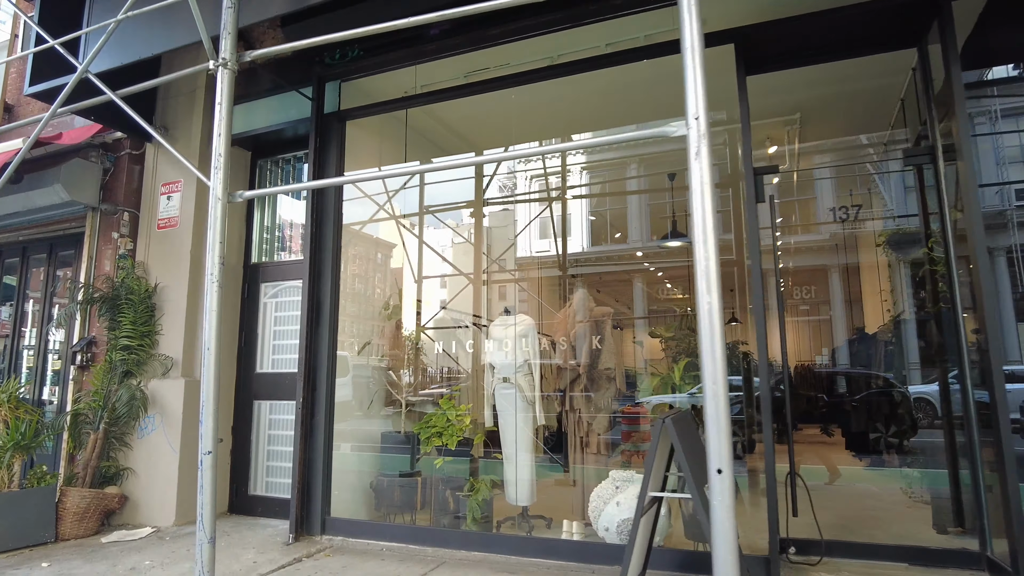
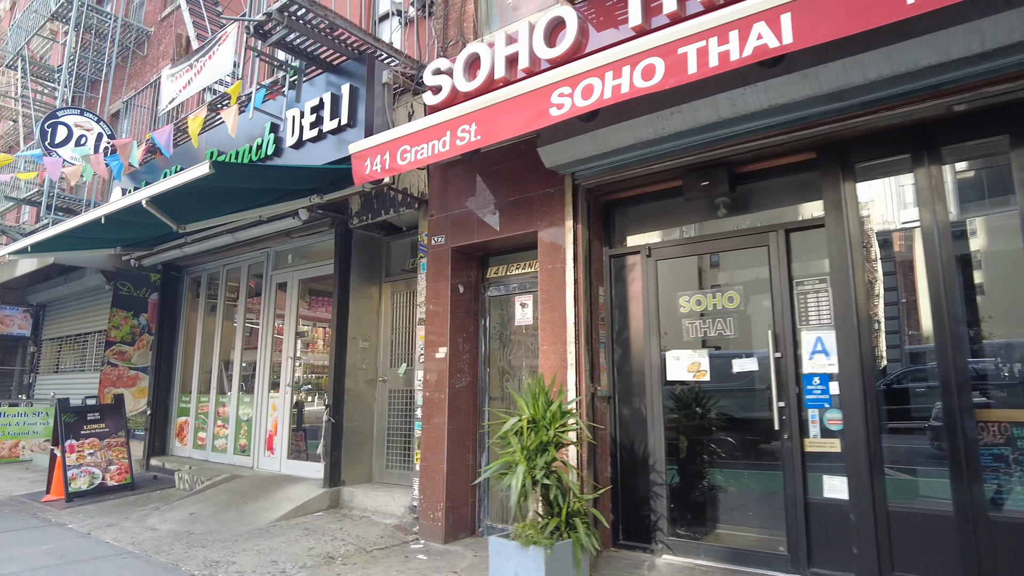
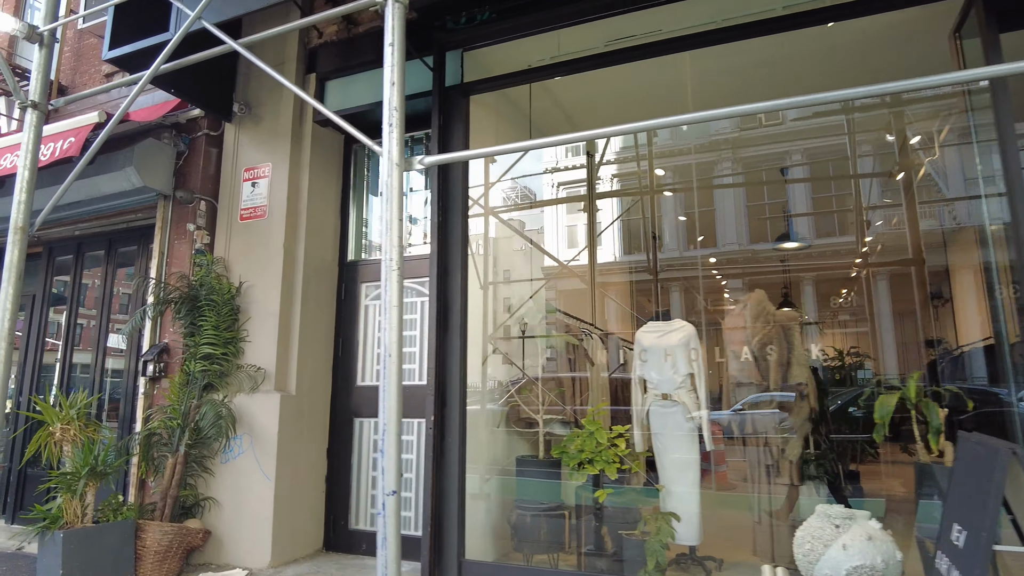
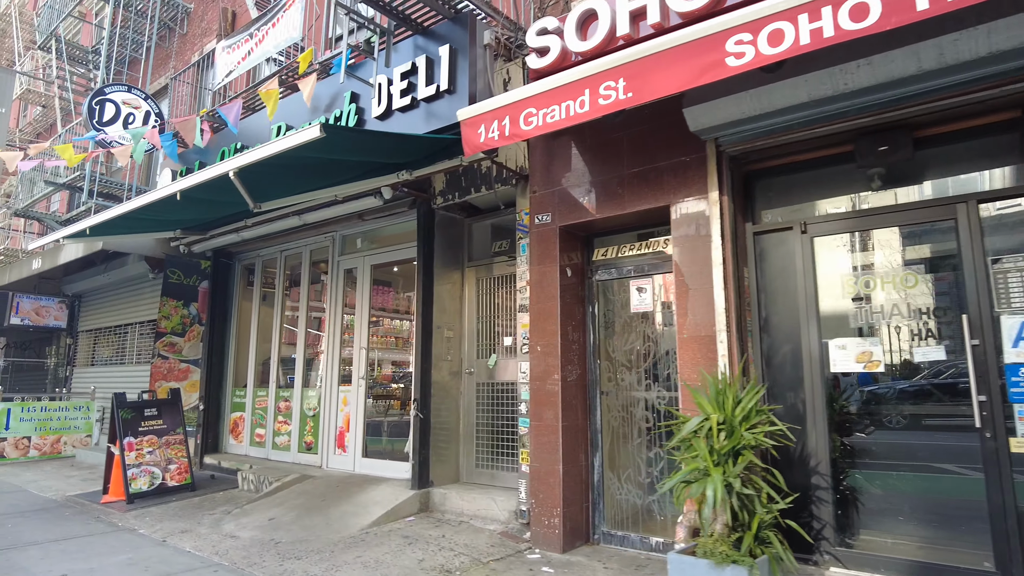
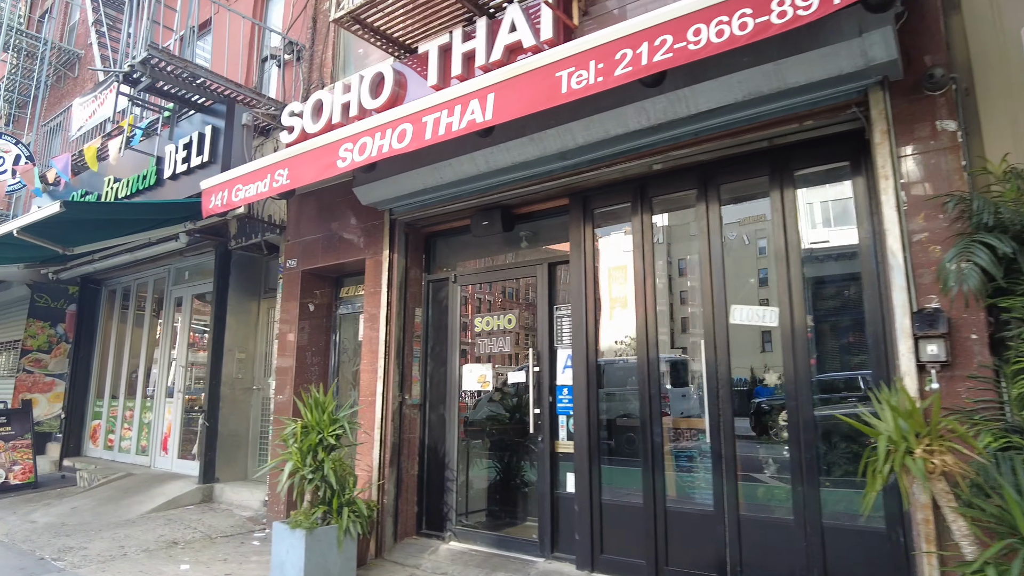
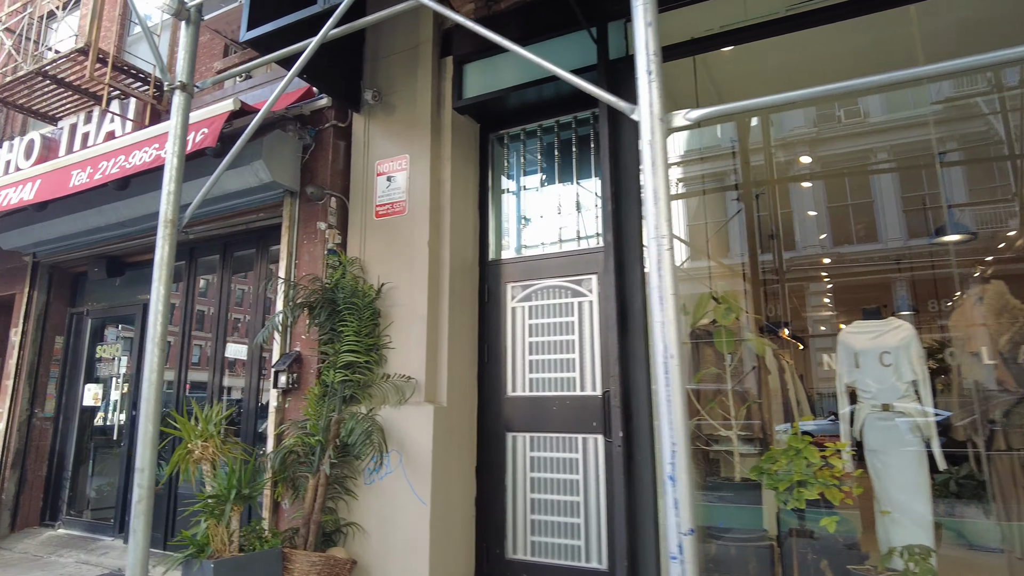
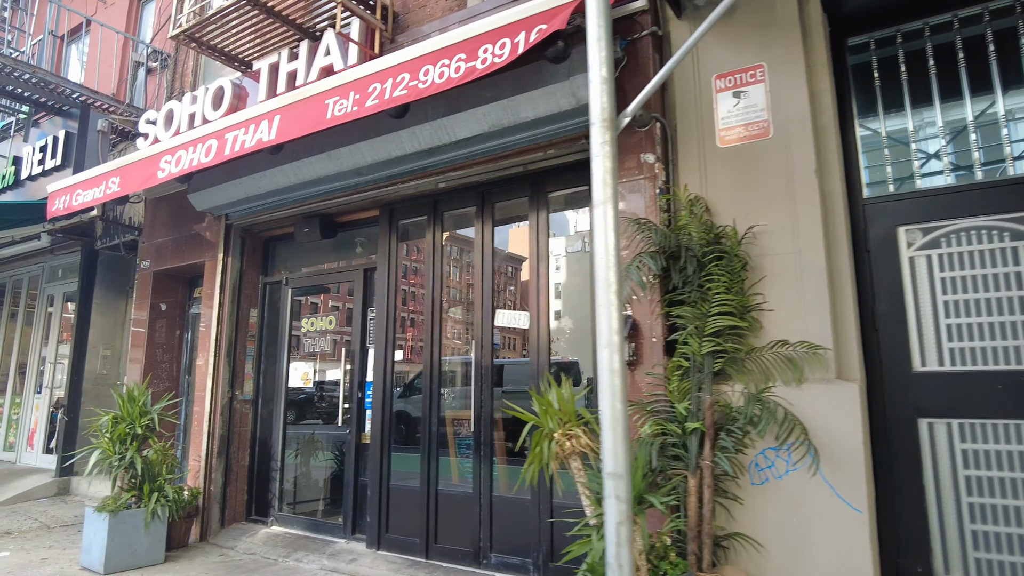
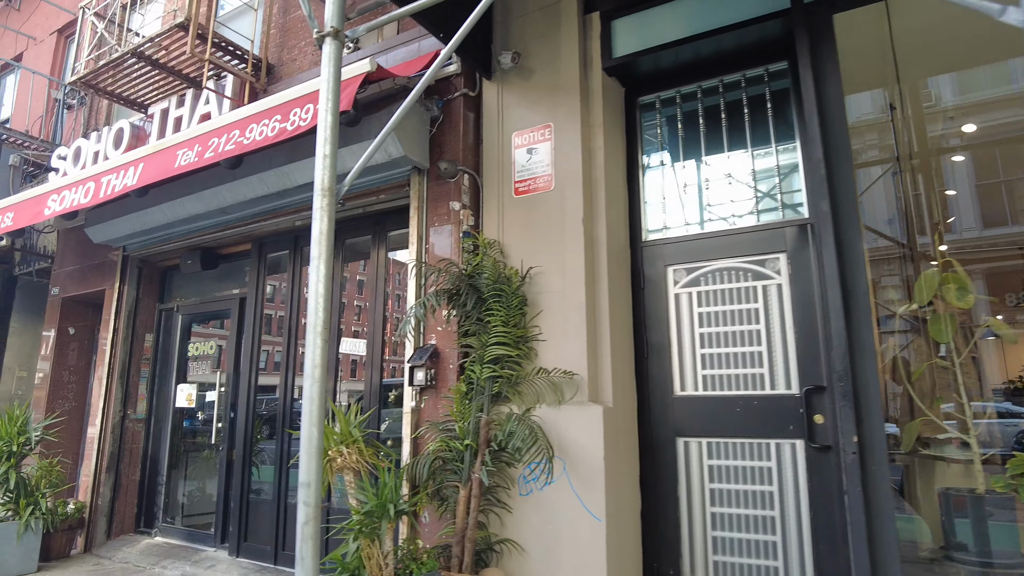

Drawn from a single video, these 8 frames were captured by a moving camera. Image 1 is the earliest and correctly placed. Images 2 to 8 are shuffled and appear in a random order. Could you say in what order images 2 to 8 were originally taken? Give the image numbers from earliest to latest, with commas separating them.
3, 6, 8, 7, 5, 2, 4
